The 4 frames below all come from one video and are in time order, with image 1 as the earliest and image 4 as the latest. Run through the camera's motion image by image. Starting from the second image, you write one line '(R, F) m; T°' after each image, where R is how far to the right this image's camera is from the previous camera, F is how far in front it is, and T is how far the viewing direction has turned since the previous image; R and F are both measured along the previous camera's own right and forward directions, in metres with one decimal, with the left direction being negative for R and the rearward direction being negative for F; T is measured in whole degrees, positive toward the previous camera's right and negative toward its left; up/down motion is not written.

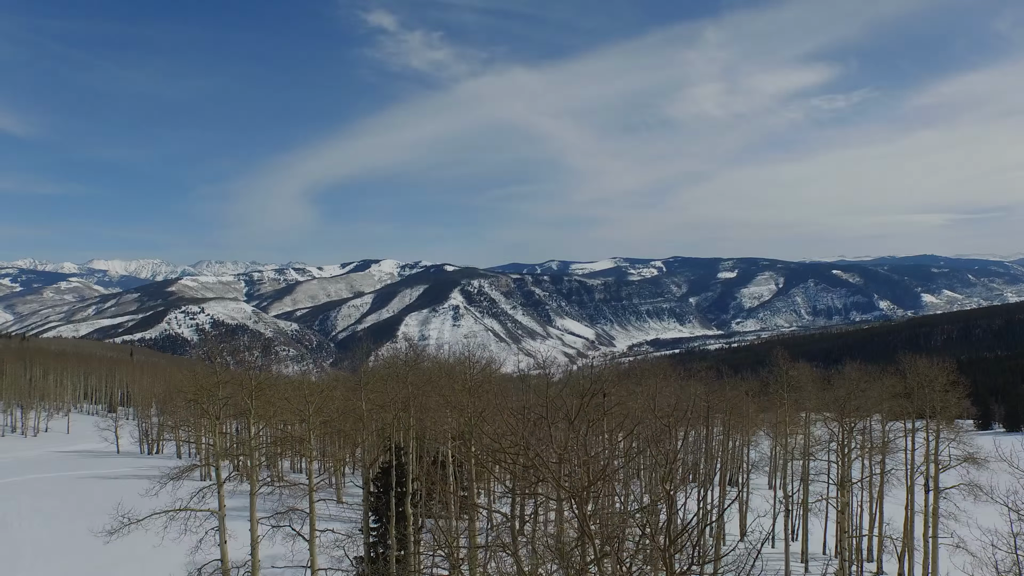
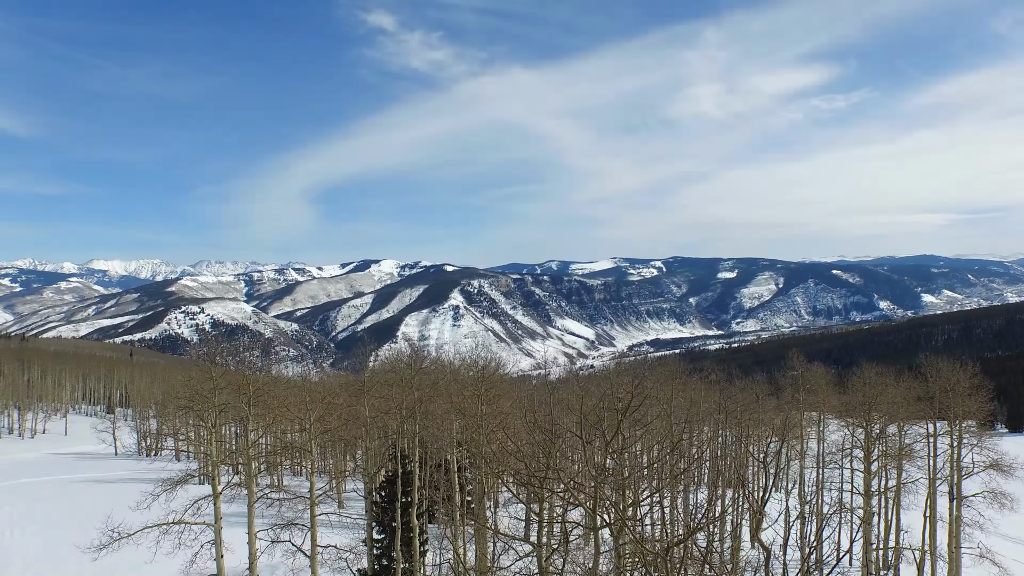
(0.0, +0.1) m; 0°
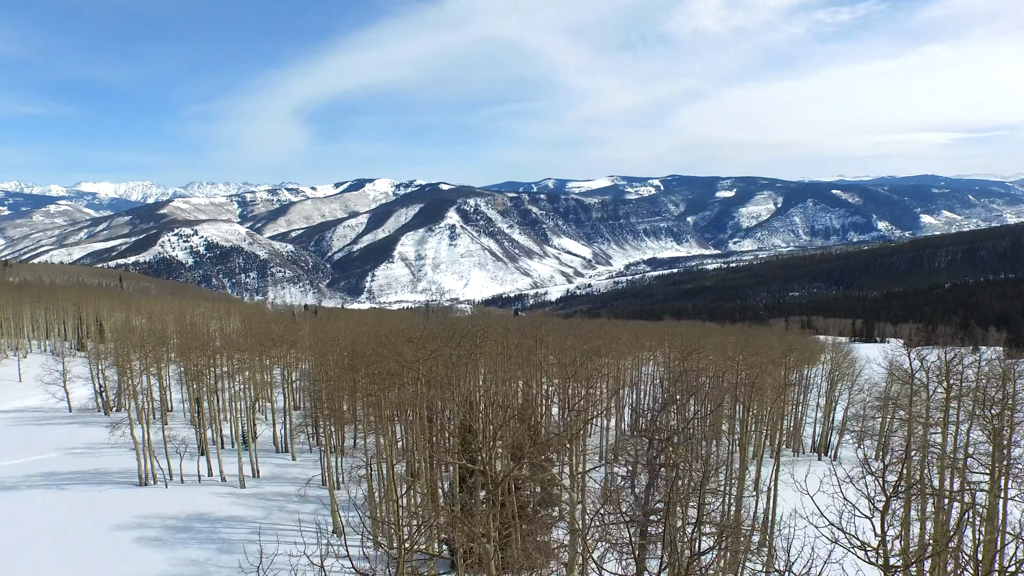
(-0.4, +2.1) m; 0°
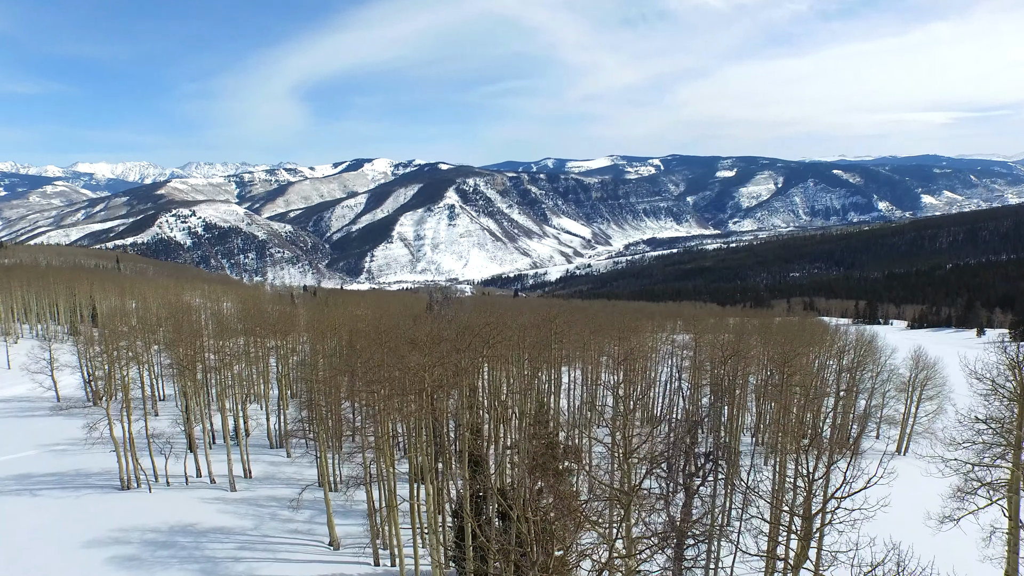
(-0.1, +0.5) m; 0°
